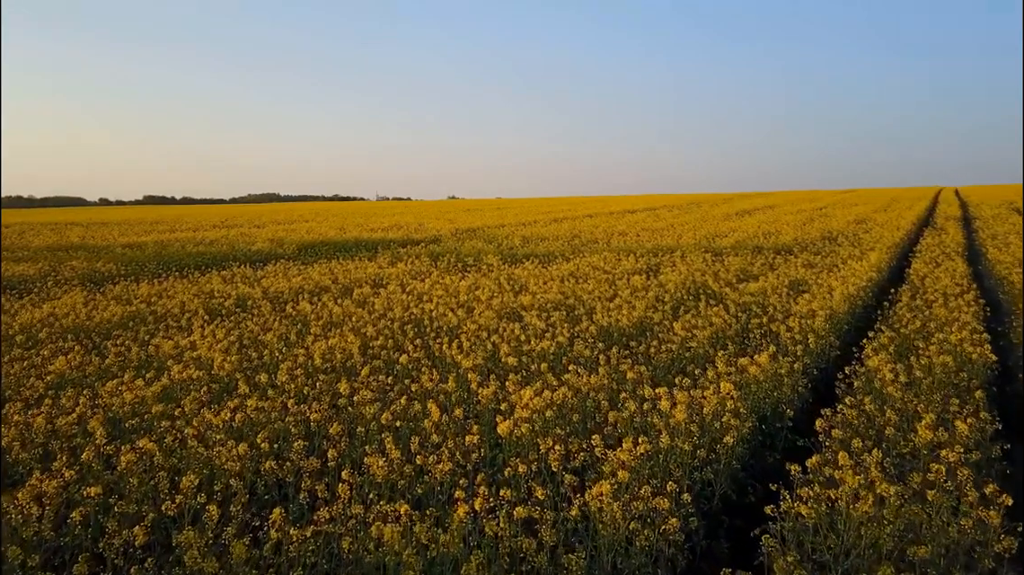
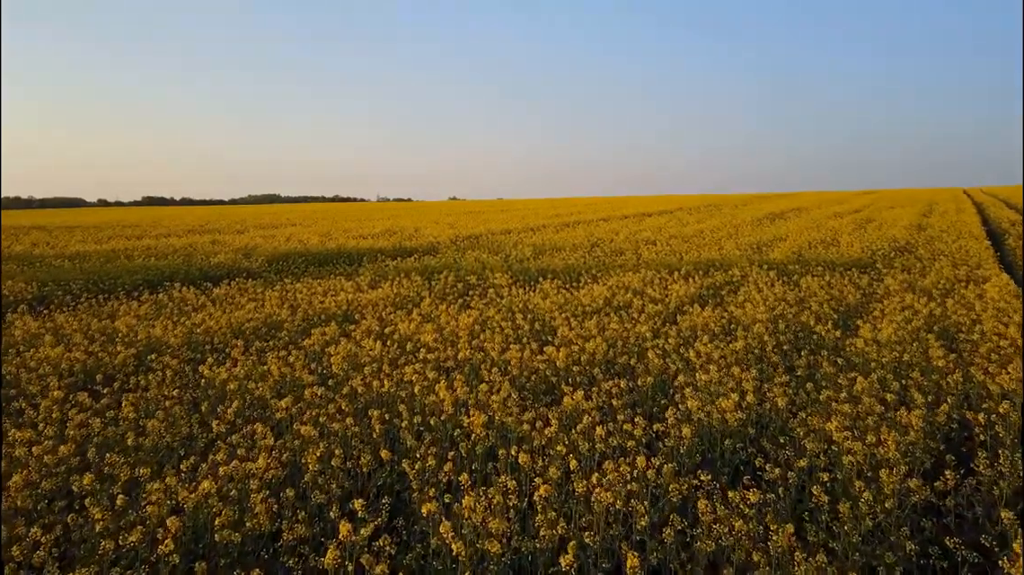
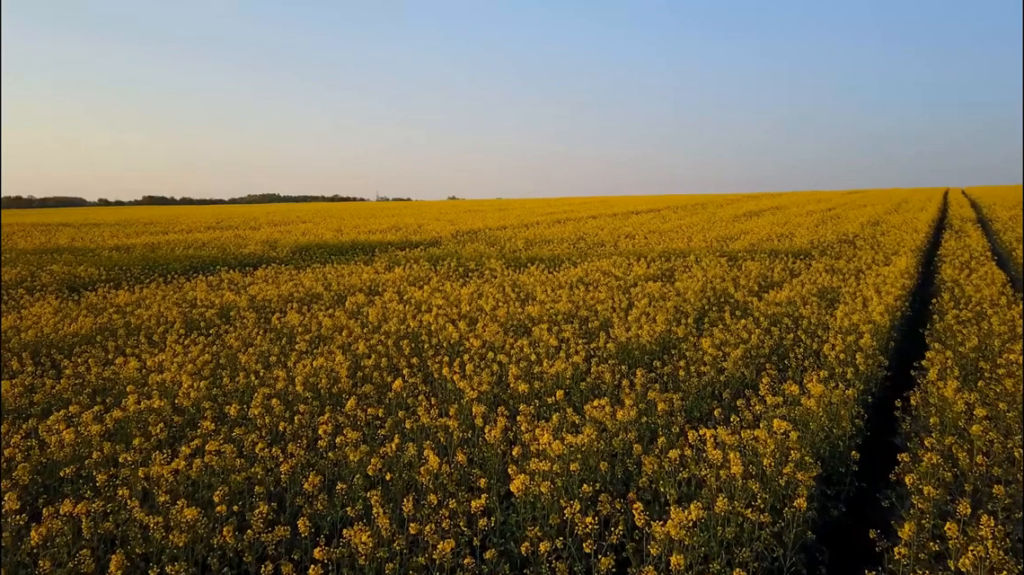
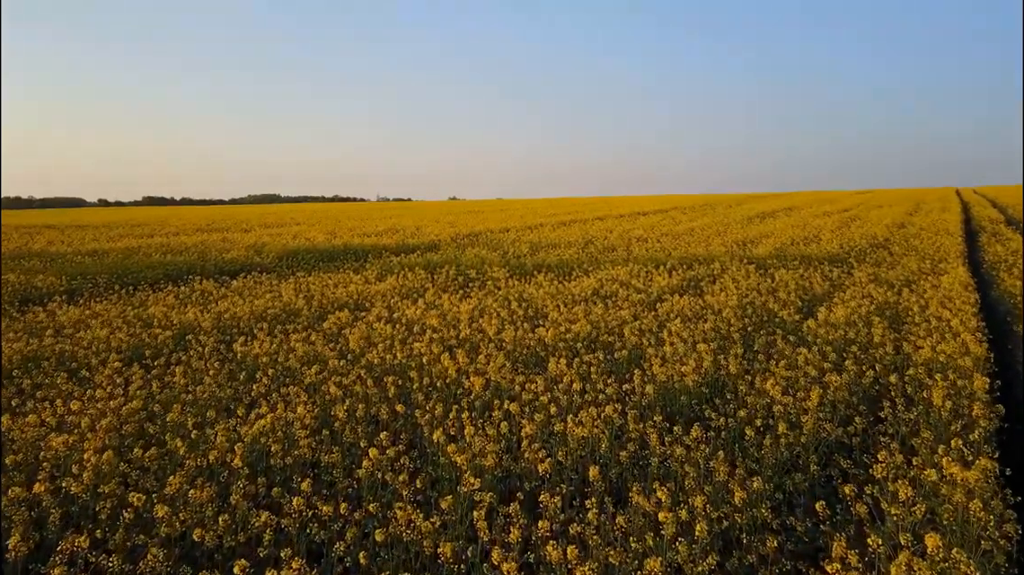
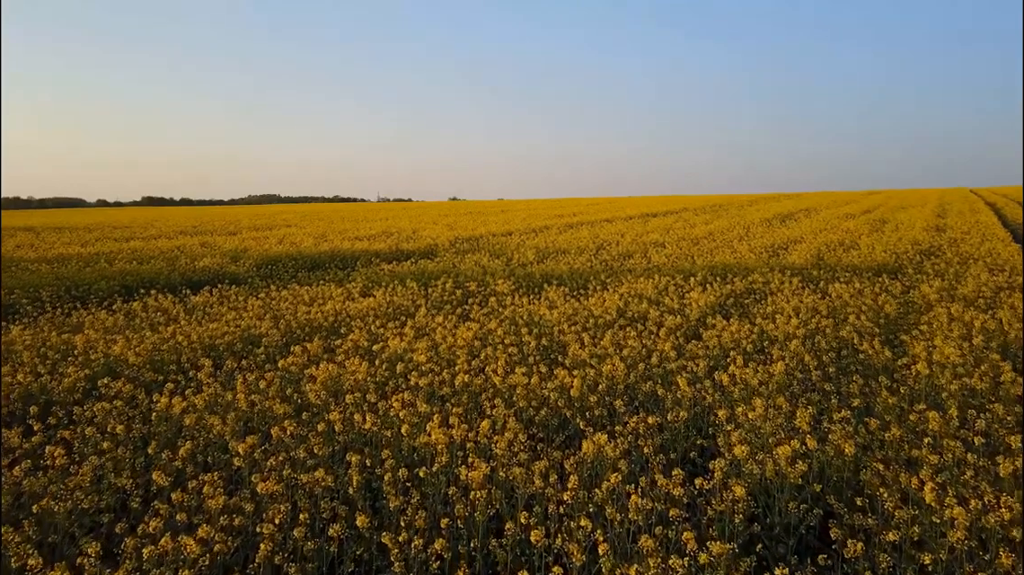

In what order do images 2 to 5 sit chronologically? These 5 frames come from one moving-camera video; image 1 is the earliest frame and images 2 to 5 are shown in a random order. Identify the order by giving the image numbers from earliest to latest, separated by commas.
3, 4, 2, 5
